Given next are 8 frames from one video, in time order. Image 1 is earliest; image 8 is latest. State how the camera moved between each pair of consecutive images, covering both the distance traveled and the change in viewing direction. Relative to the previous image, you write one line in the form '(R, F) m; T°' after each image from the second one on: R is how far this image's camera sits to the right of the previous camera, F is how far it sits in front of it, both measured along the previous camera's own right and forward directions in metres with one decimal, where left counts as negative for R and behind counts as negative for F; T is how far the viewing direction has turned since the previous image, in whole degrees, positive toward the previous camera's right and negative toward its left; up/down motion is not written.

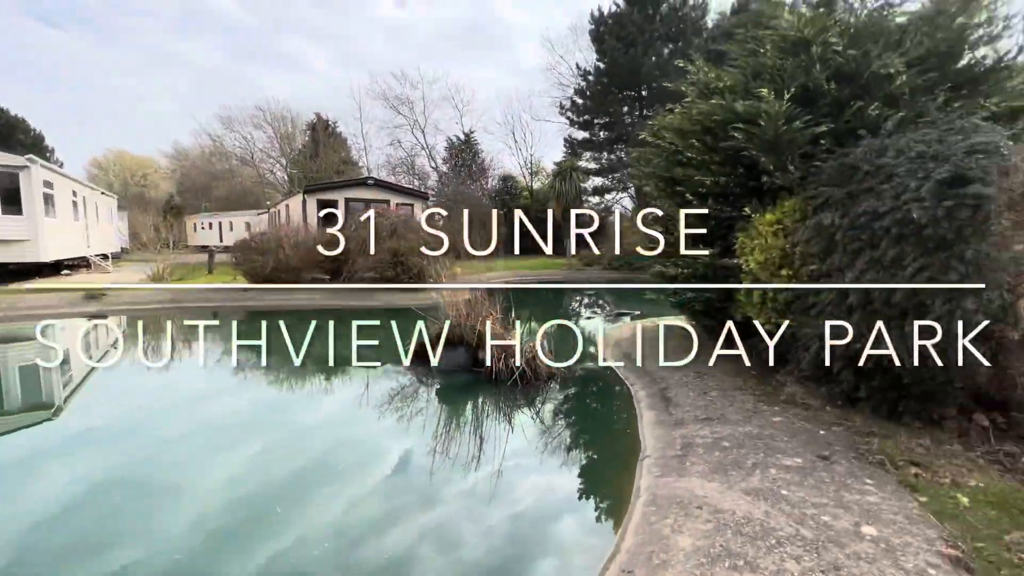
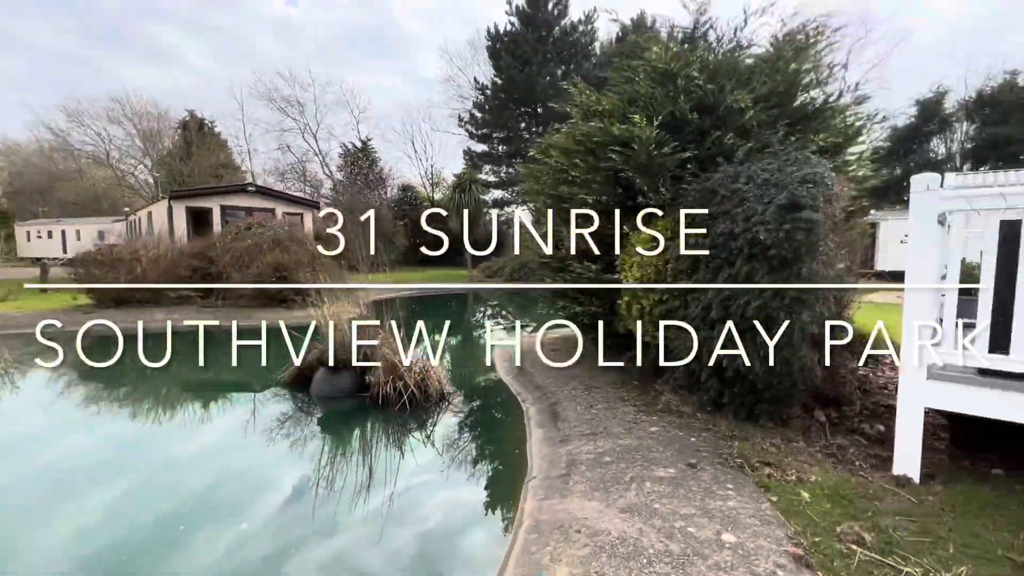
(+0.2, +0.1) m; +12°
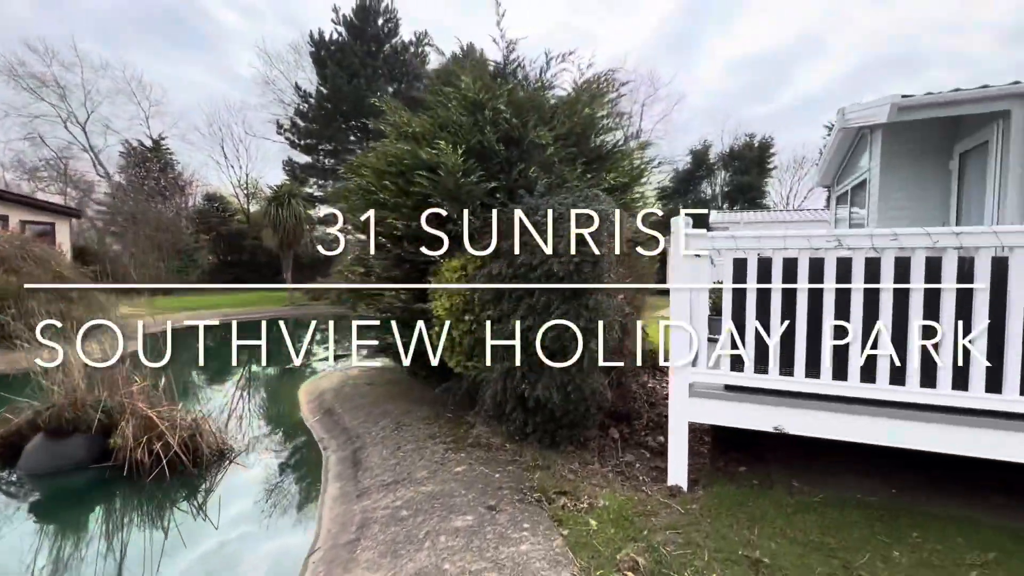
(+0.3, +0.2) m; +19°
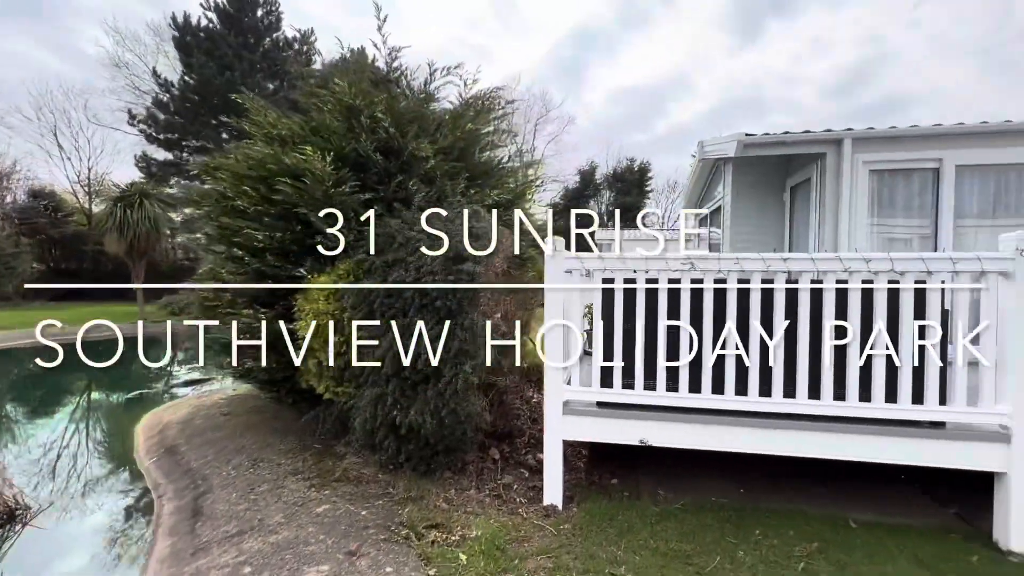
(+0.2, +0.1) m; +12°
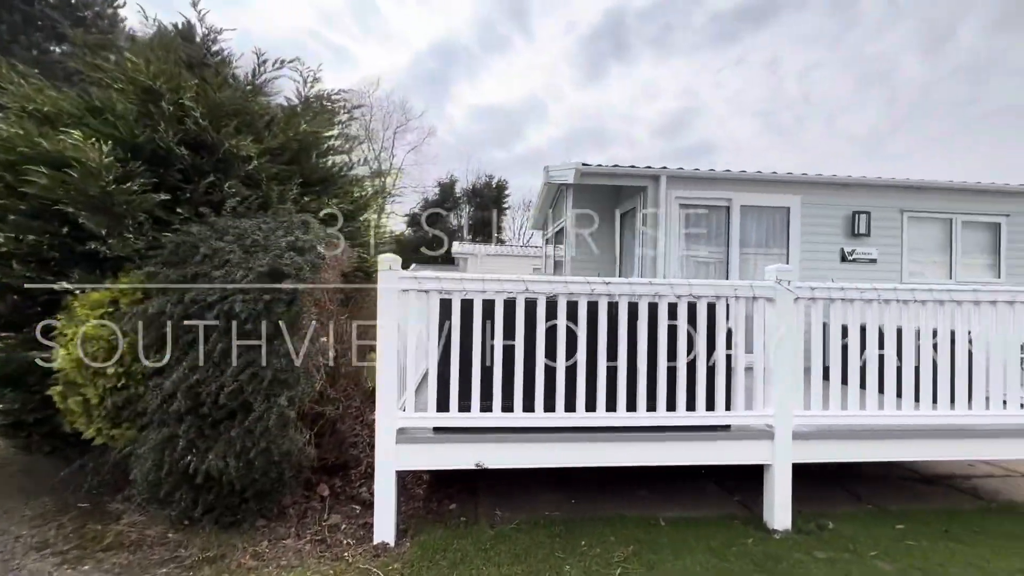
(+0.2, +0.1) m; +17°
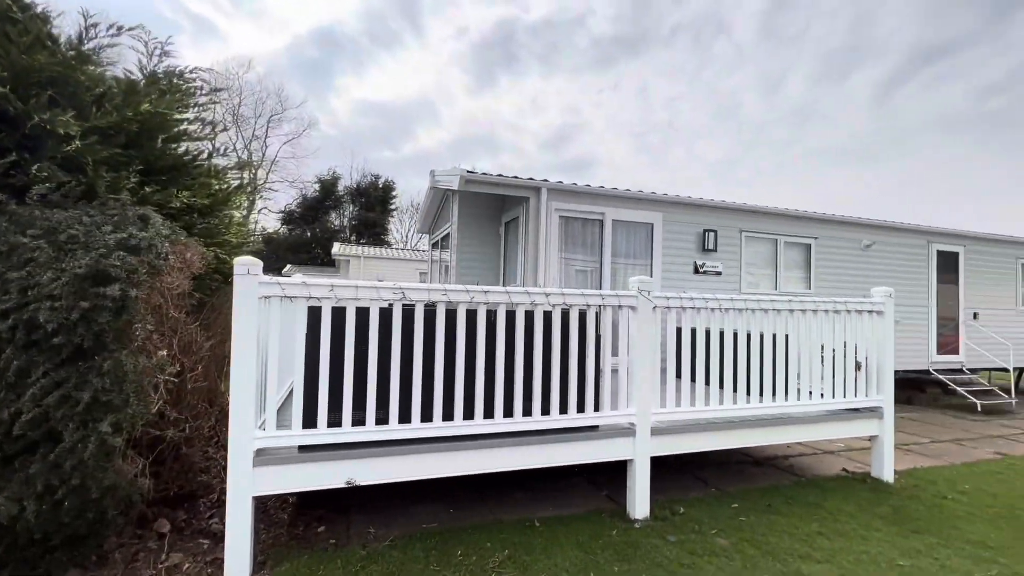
(+0.1, 0.0) m; +13°
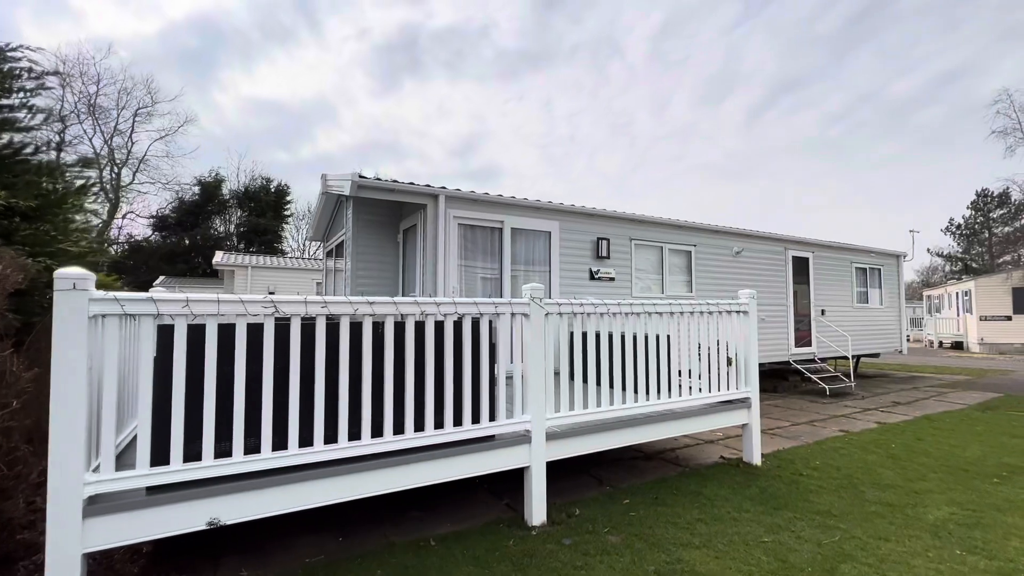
(+0.1, +0.1) m; +11°
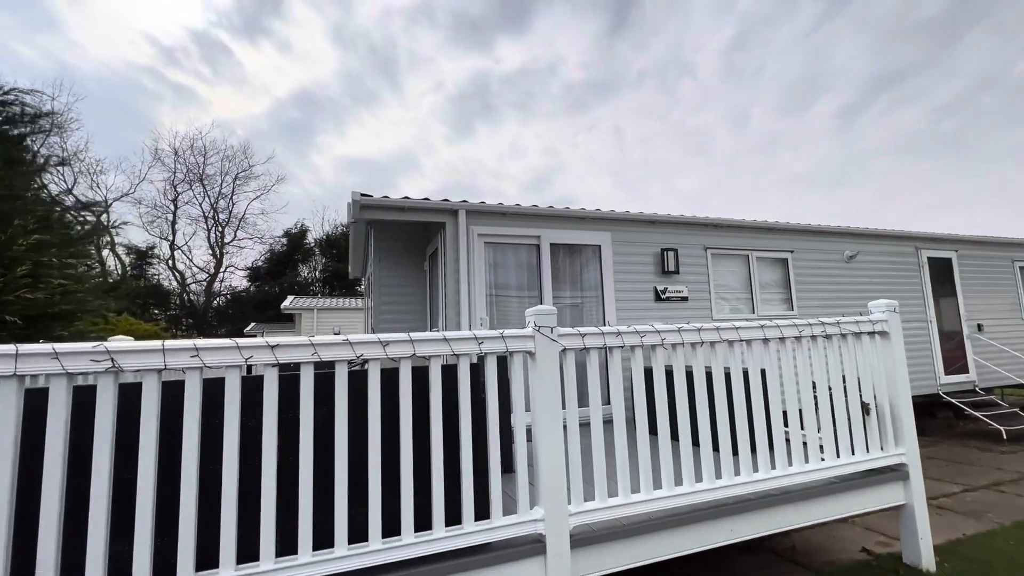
(+0.4, +1.2) m; -10°
